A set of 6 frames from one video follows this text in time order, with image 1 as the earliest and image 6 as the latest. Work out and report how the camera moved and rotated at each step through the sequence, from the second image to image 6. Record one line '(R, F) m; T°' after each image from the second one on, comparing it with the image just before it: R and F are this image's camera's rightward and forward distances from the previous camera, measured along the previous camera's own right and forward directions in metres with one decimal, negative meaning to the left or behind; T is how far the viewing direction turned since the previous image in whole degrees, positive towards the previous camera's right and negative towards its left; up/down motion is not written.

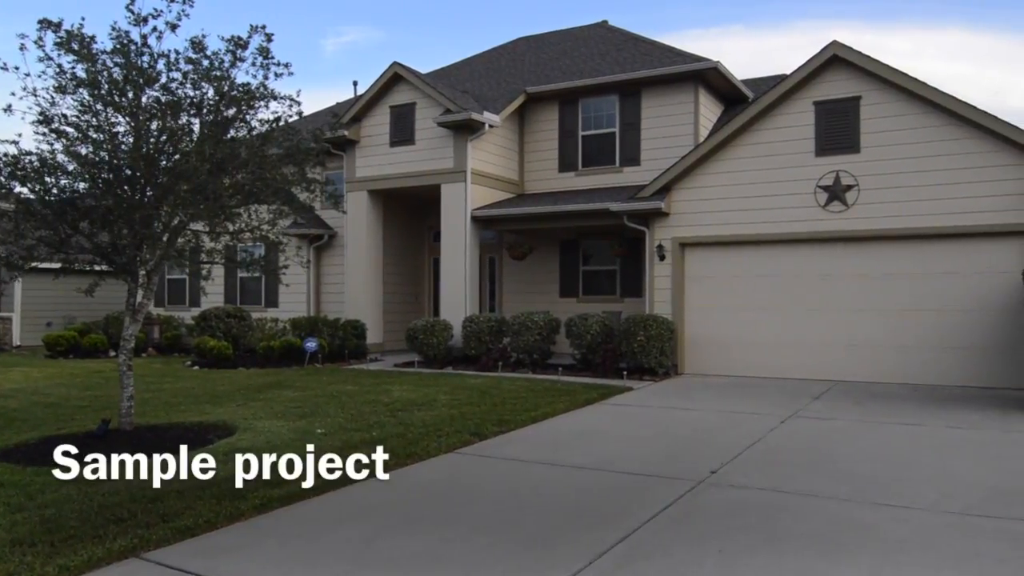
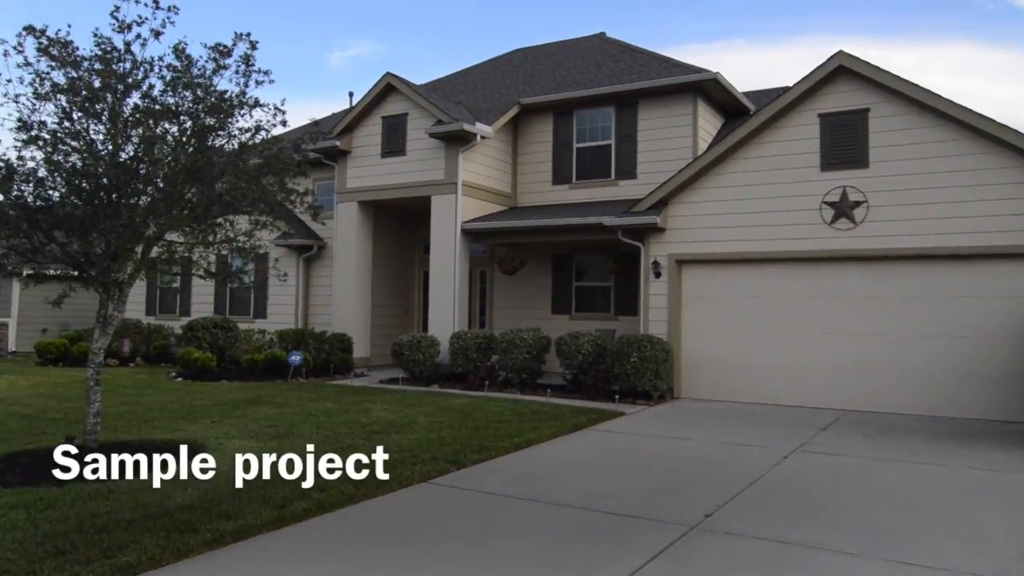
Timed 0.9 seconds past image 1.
(+0.4, +0.5) m; 0°
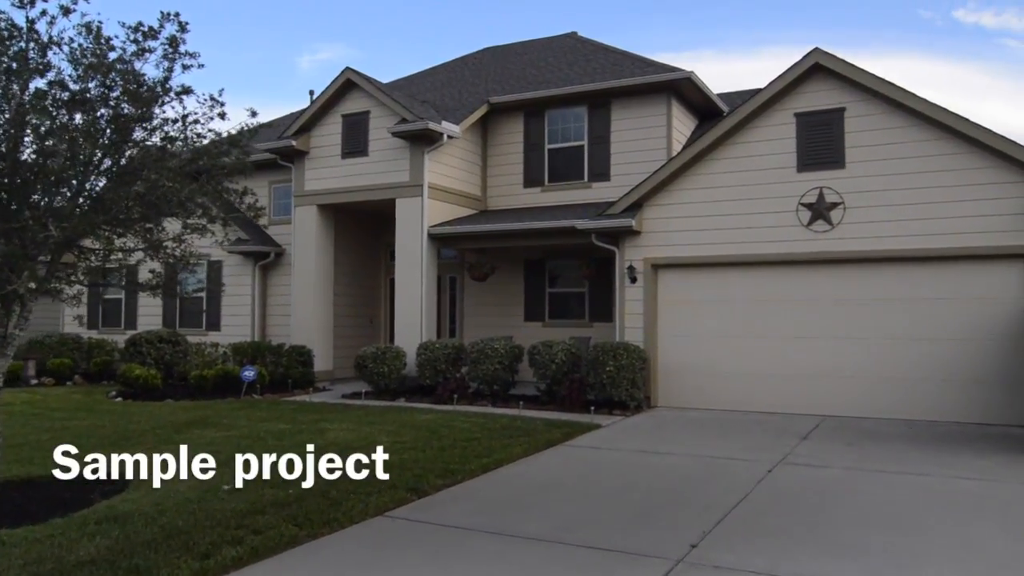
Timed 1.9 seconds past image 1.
(+0.1, +0.7) m; +3°
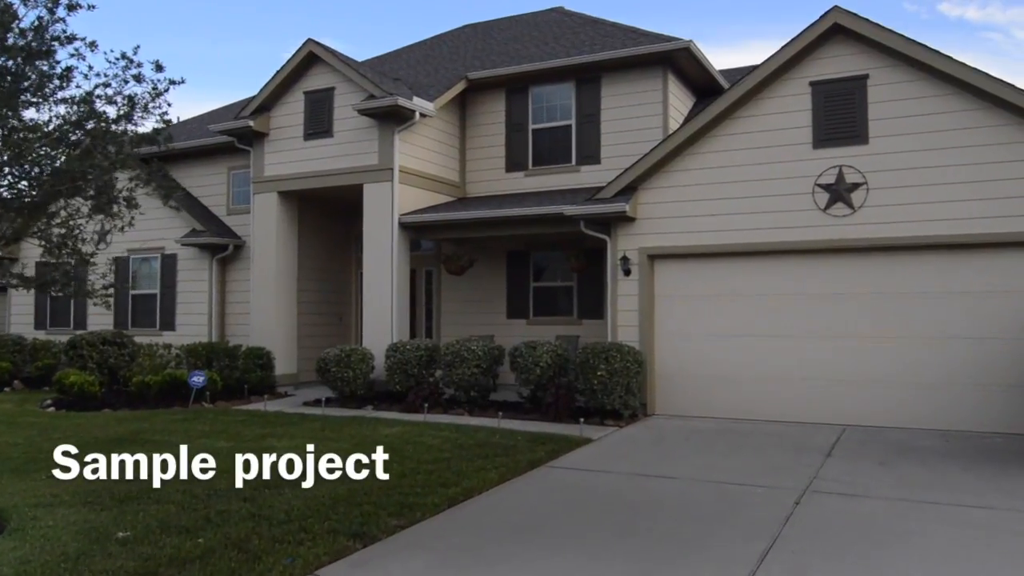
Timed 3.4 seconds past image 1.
(+0.2, +1.4) m; +2°
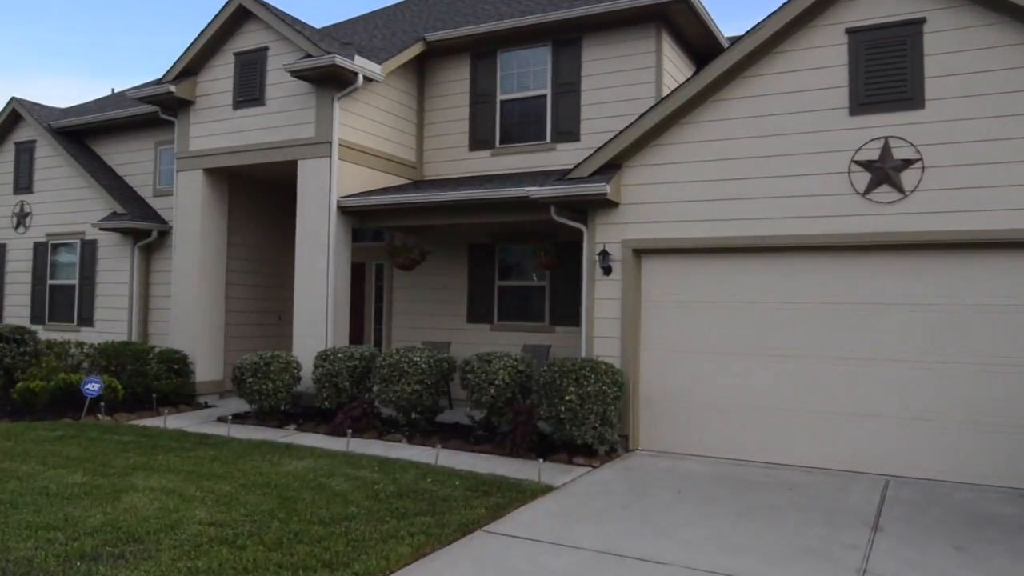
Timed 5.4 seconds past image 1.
(+0.8, +2.1) m; +1°
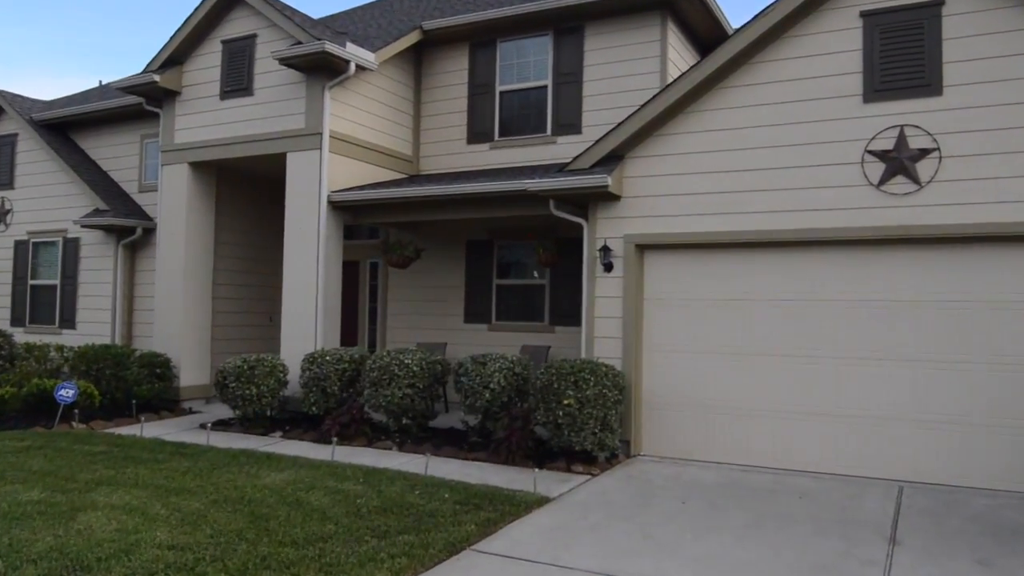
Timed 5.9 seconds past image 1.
(0.0, +0.4) m; 0°
